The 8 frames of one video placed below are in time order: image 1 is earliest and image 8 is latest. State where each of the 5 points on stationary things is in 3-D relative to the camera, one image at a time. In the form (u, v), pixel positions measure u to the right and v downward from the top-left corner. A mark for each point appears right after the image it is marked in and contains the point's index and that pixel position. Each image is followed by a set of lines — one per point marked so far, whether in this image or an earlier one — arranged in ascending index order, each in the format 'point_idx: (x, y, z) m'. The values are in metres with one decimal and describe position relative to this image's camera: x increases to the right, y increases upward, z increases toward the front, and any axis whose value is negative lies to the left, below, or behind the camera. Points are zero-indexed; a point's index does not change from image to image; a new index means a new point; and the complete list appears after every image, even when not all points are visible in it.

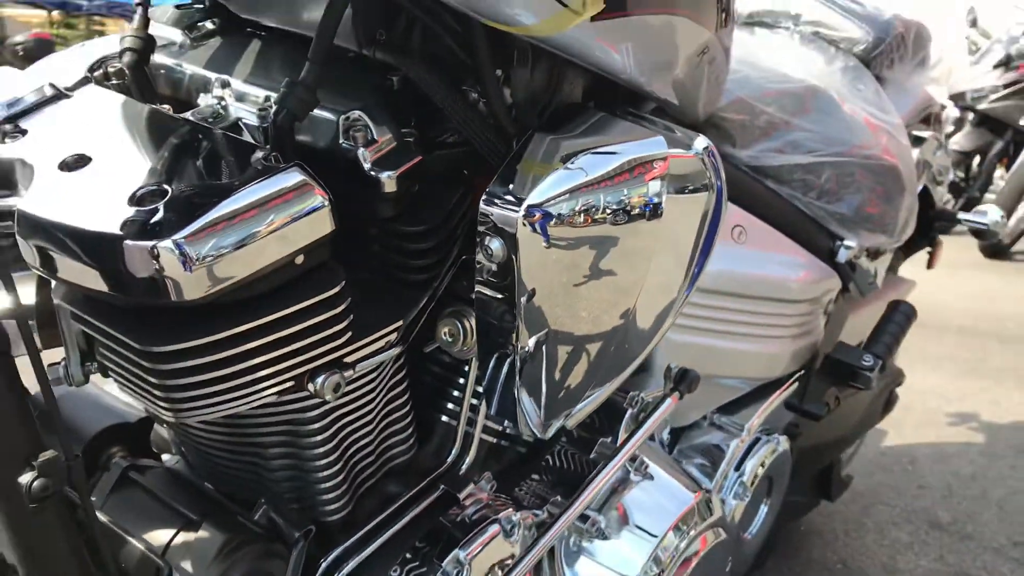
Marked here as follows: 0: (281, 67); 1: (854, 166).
0: (-0.2, +0.2, +0.8) m
1: (+0.5, +0.2, +1.5) m
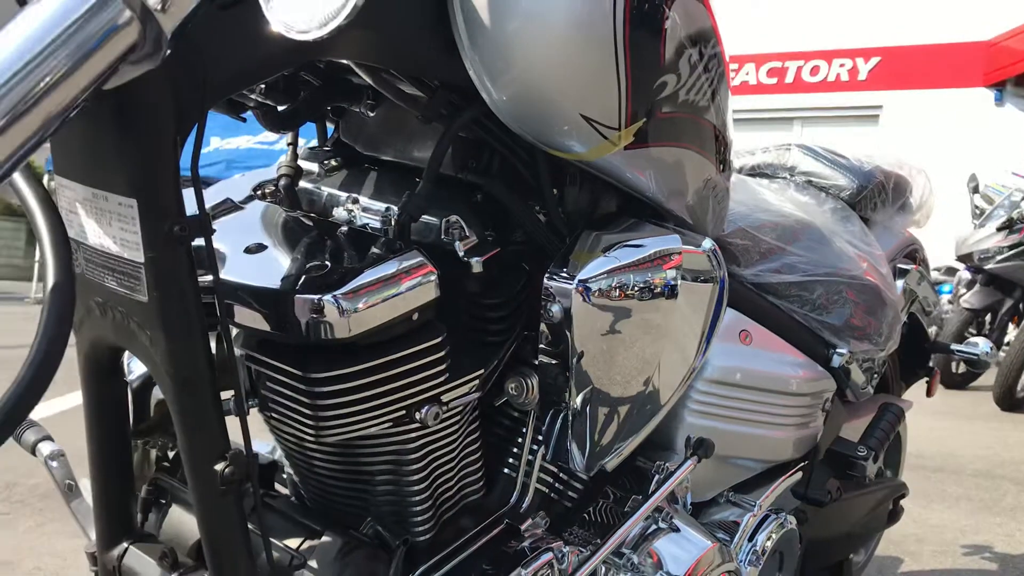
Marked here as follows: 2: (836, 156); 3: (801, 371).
0: (-0.1, +0.1, +1.2) m
1: (+0.6, 0.0, +1.8) m
2: (+0.7, +0.3, +2.1) m
3: (+0.5, -0.1, +1.7) m
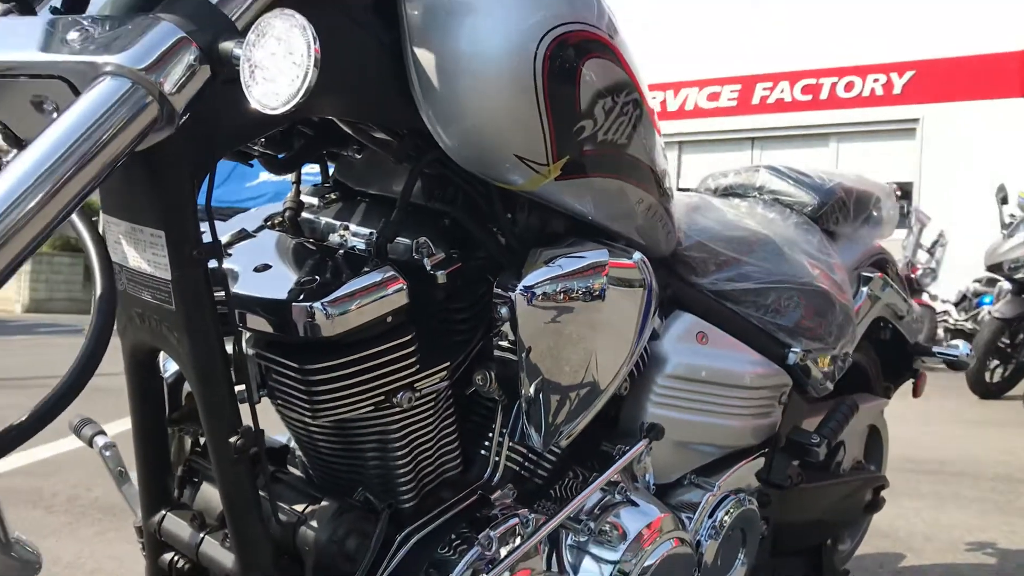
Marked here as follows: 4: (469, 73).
0: (-0.2, +0.1, +1.4) m
1: (+0.6, 0.0, +2.0) m
2: (+0.7, +0.3, +2.4) m
3: (+0.5, -0.1, +1.9) m
4: (-0.1, +0.3, +1.2) m
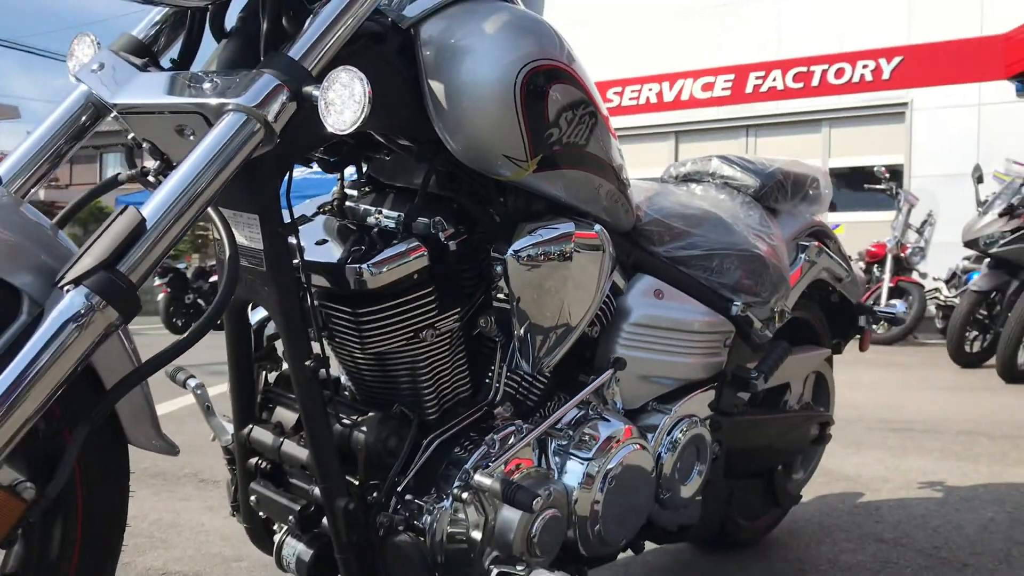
0: (-0.2, +0.2, +1.9) m
1: (+0.5, +0.1, +2.5) m
2: (+0.7, +0.4, +2.8) m
3: (+0.5, -0.1, +2.4) m
4: (-0.1, +0.3, +1.7) m
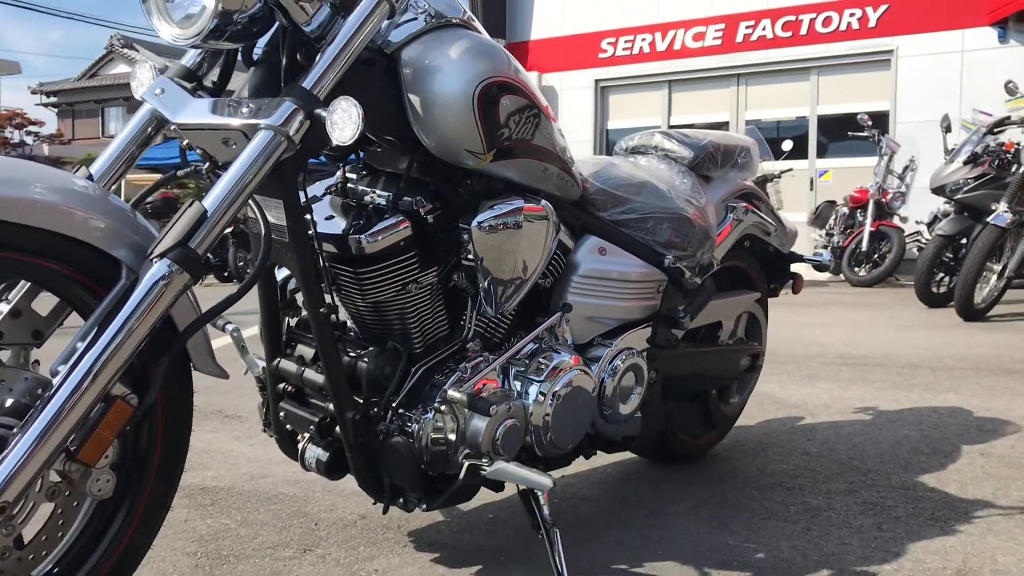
0: (-0.3, +0.3, +2.4) m
1: (+0.5, +0.2, +3.0) m
2: (+0.6, +0.5, +3.3) m
3: (+0.4, +0.1, +2.9) m
4: (-0.2, +0.4, +2.2) m
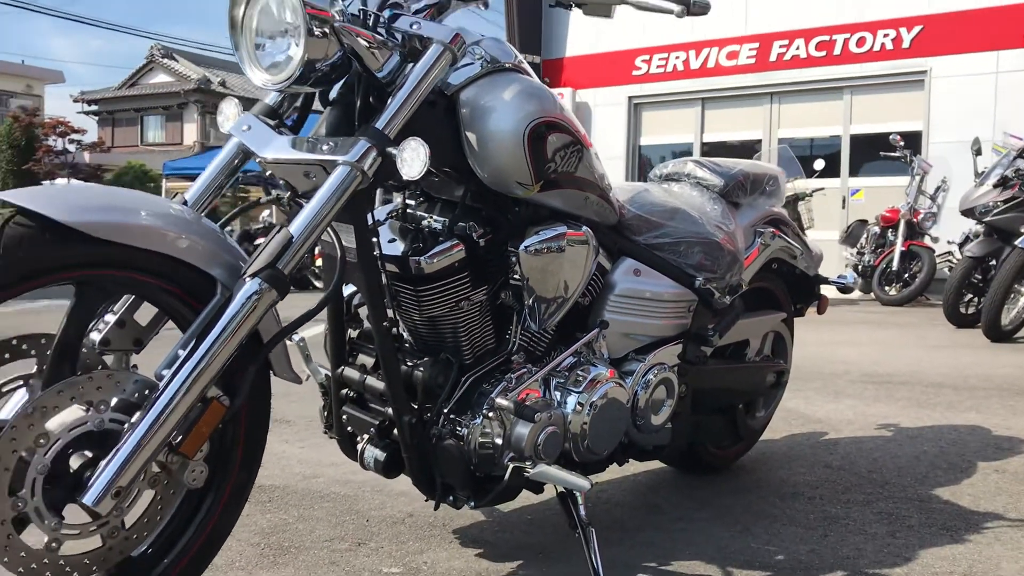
0: (-0.2, +0.2, +2.7) m
1: (+0.6, +0.1, +3.2) m
2: (+0.7, +0.4, +3.6) m
3: (+0.5, 0.0, +3.1) m
4: (-0.1, +0.4, +2.5) m
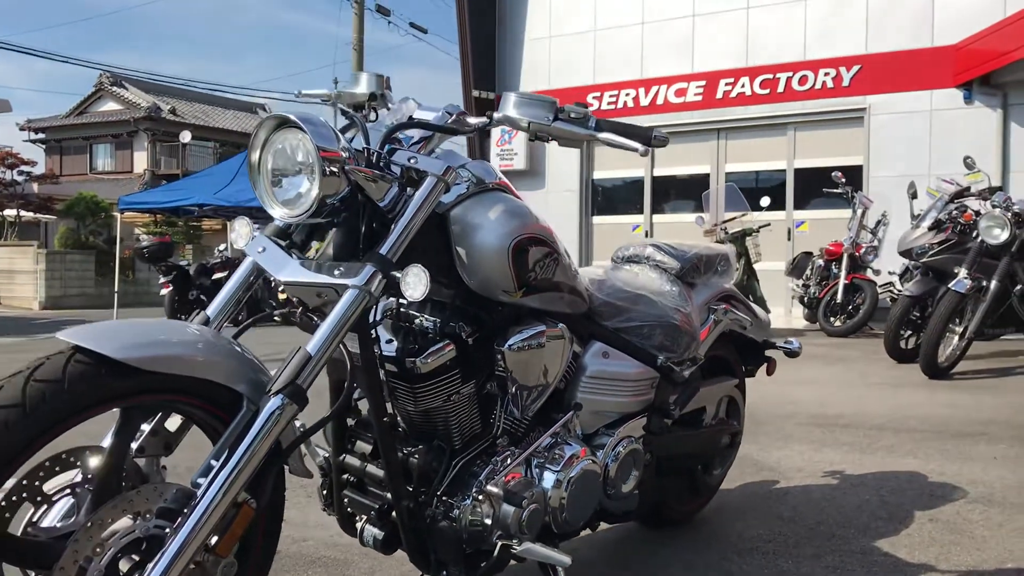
0: (-0.2, -0.1, +3.0) m
1: (+0.5, -0.1, +3.5) m
2: (+0.6, +0.2, +3.9) m
3: (+0.4, -0.3, +3.4) m
4: (-0.1, +0.1, +2.8) m
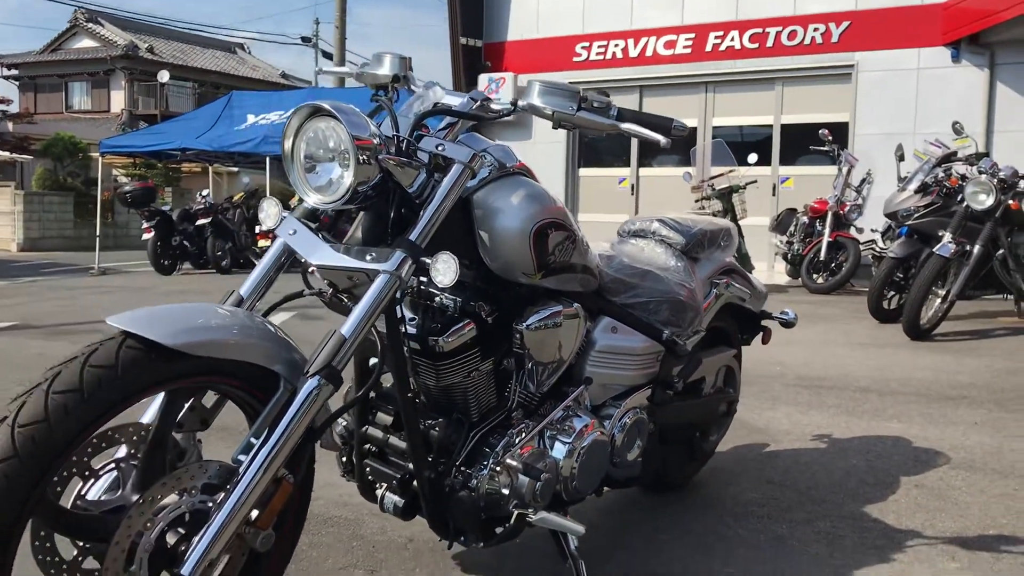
0: (-0.2, 0.0, +3.1) m
1: (+0.6, 0.0, +3.7) m
2: (+0.7, +0.3, +4.0) m
3: (+0.5, -0.2, +3.6) m
4: (0.0, +0.1, +2.9) m
